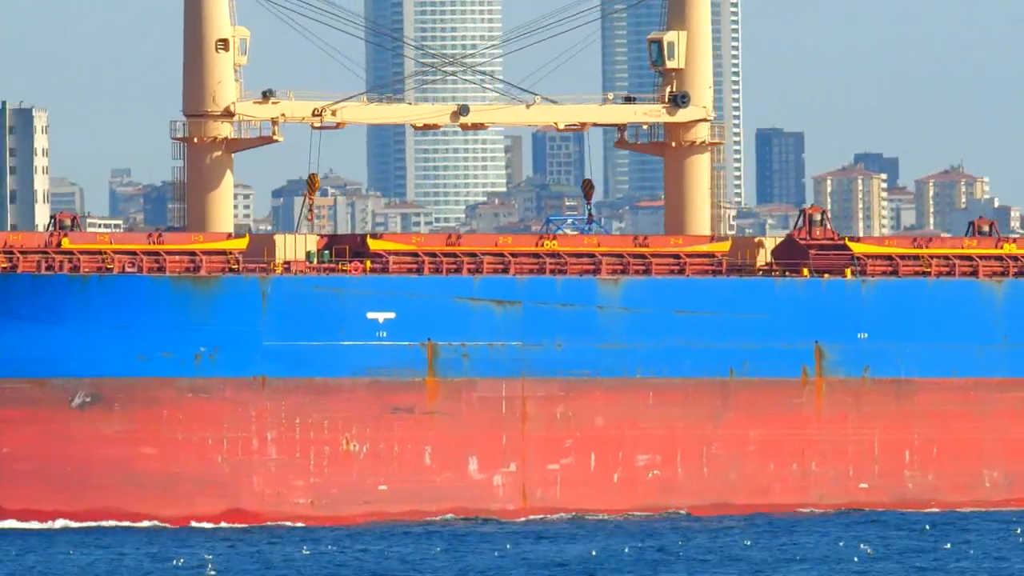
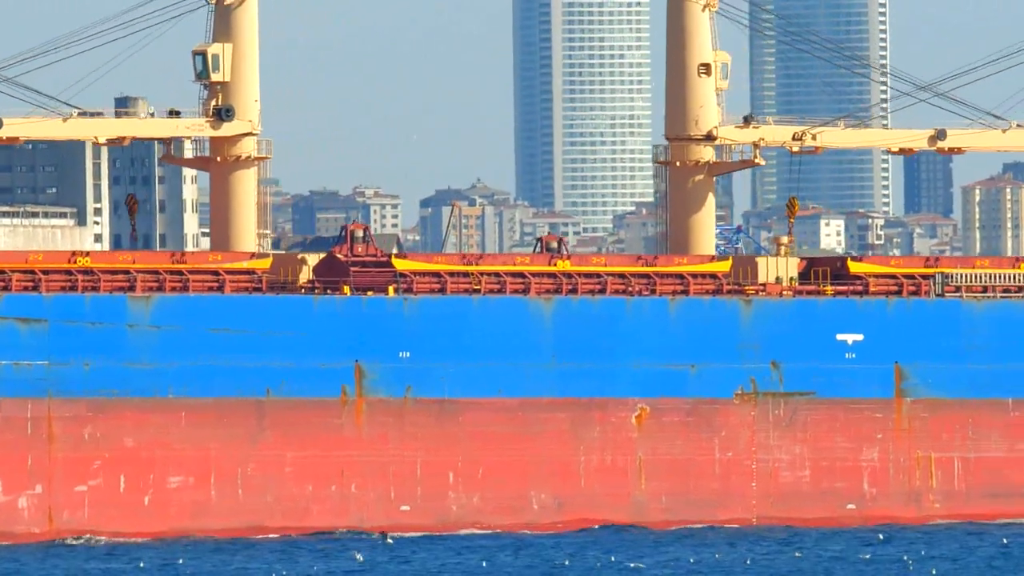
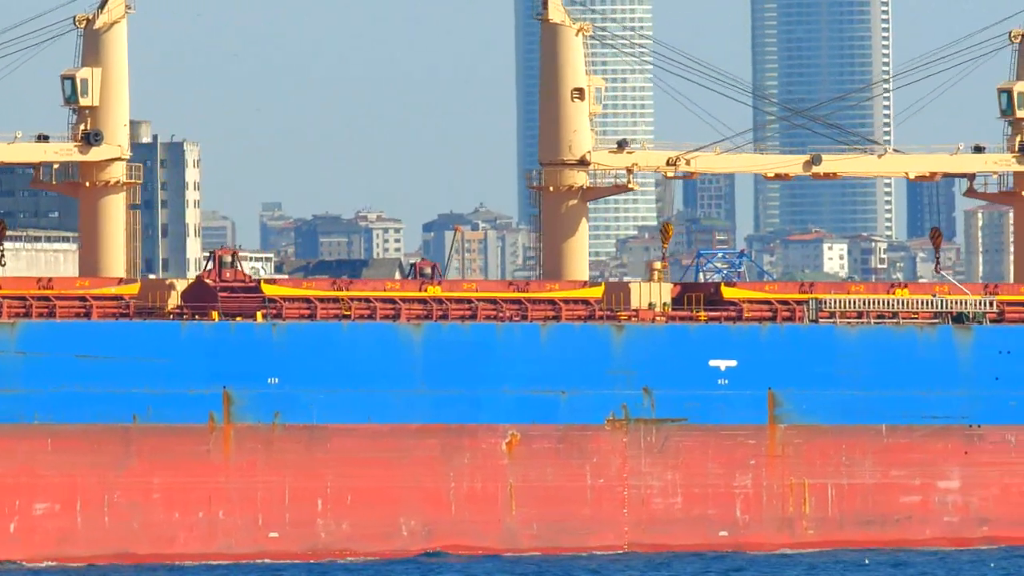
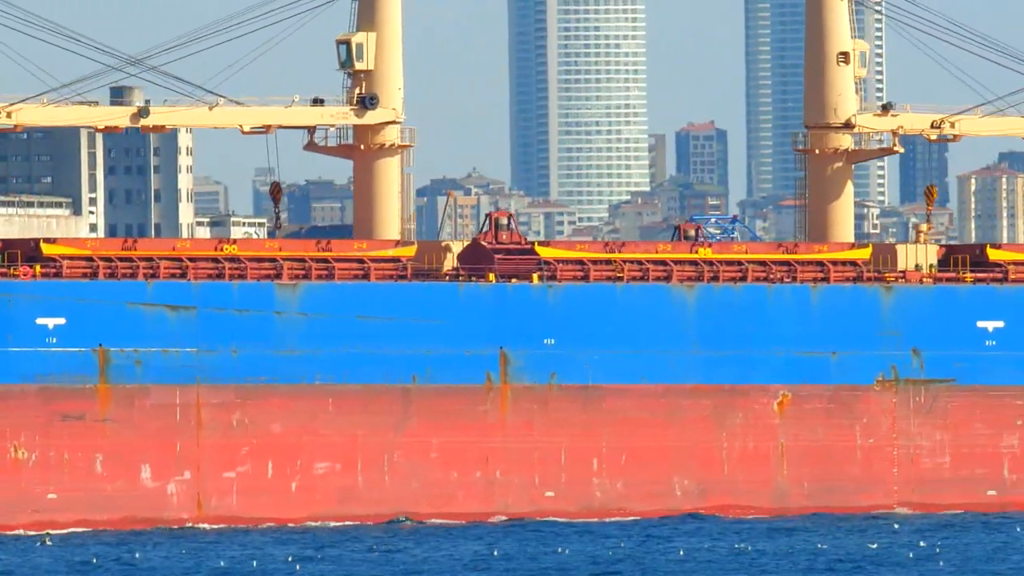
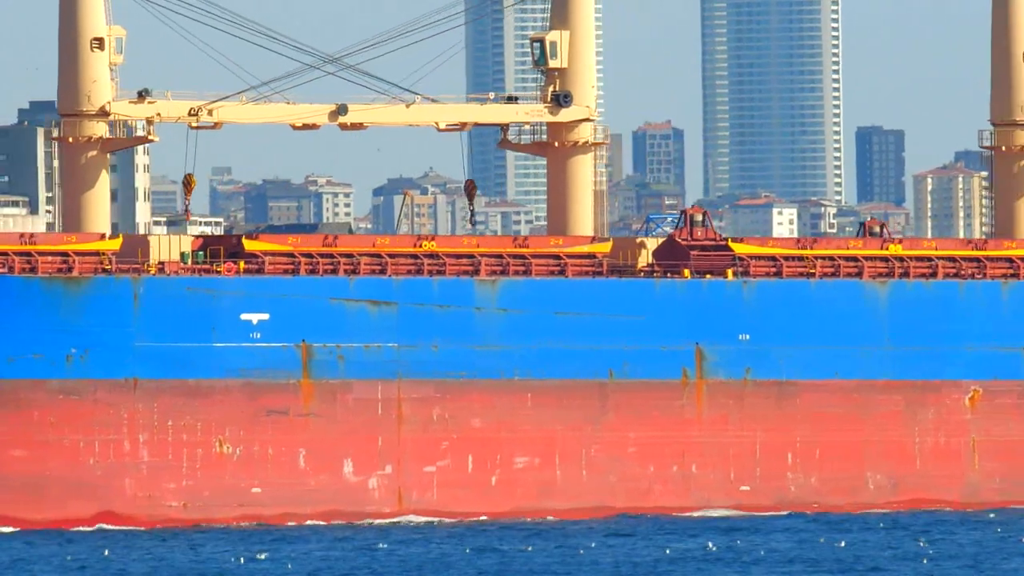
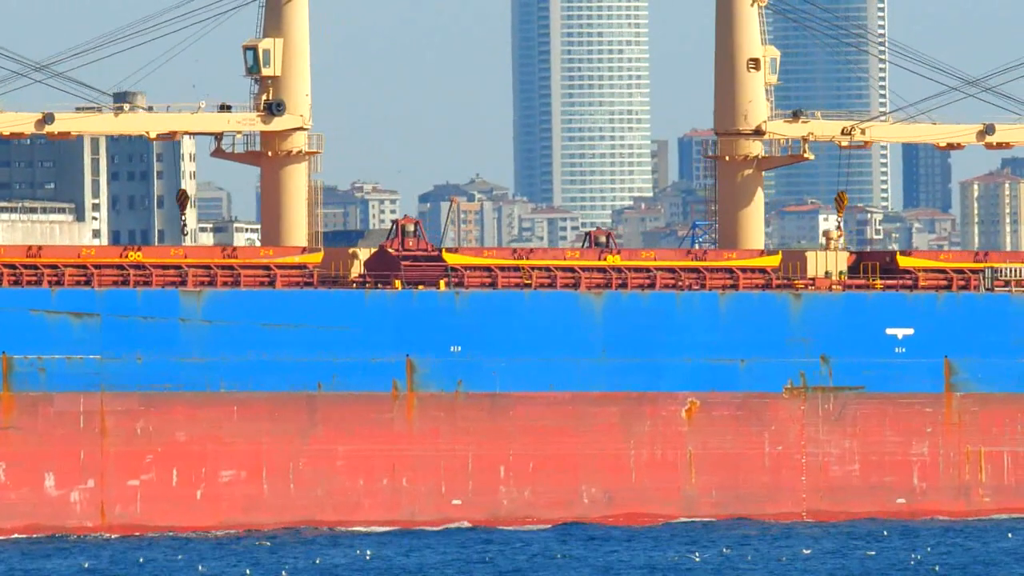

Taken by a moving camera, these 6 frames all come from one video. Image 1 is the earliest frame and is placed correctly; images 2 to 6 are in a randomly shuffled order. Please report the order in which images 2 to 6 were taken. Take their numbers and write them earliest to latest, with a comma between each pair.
5, 4, 6, 2, 3
